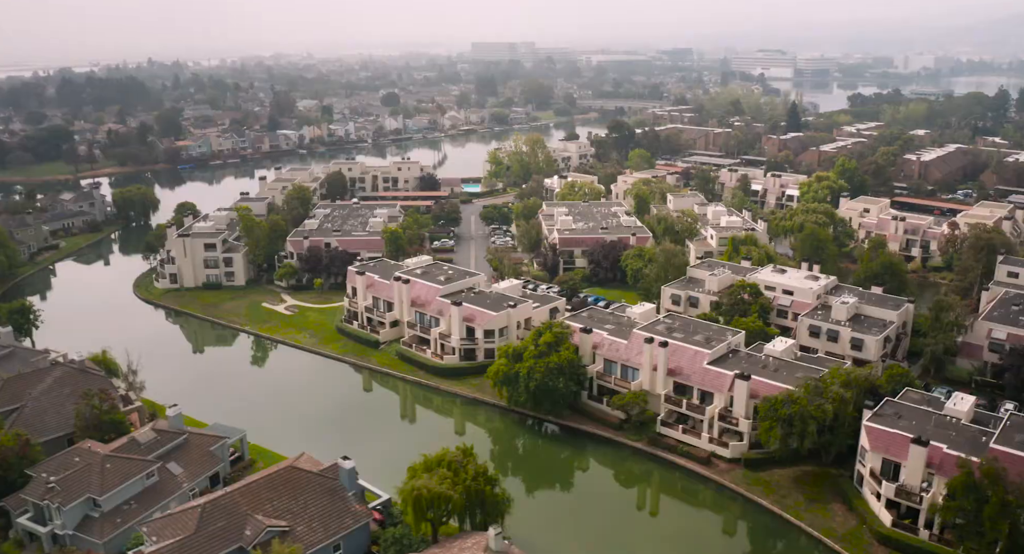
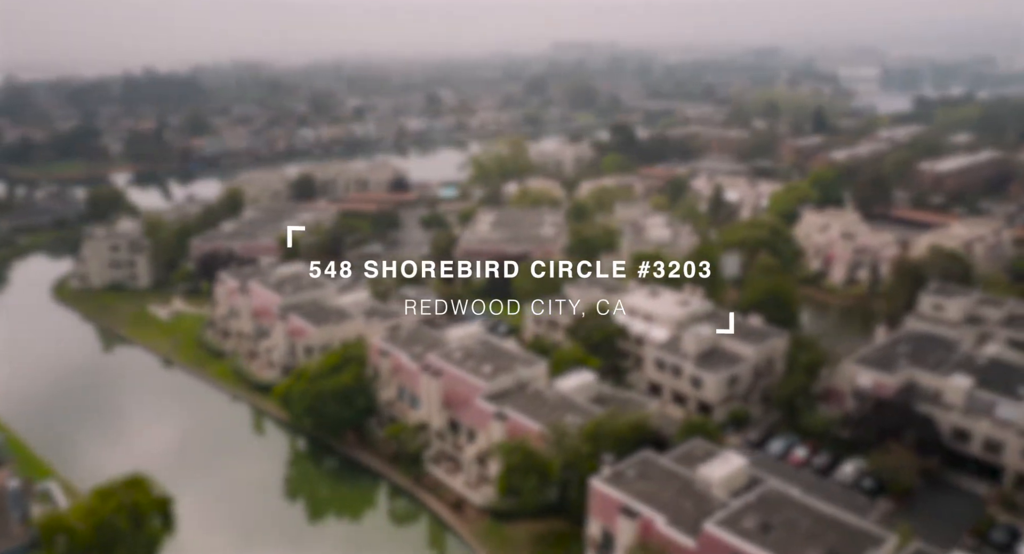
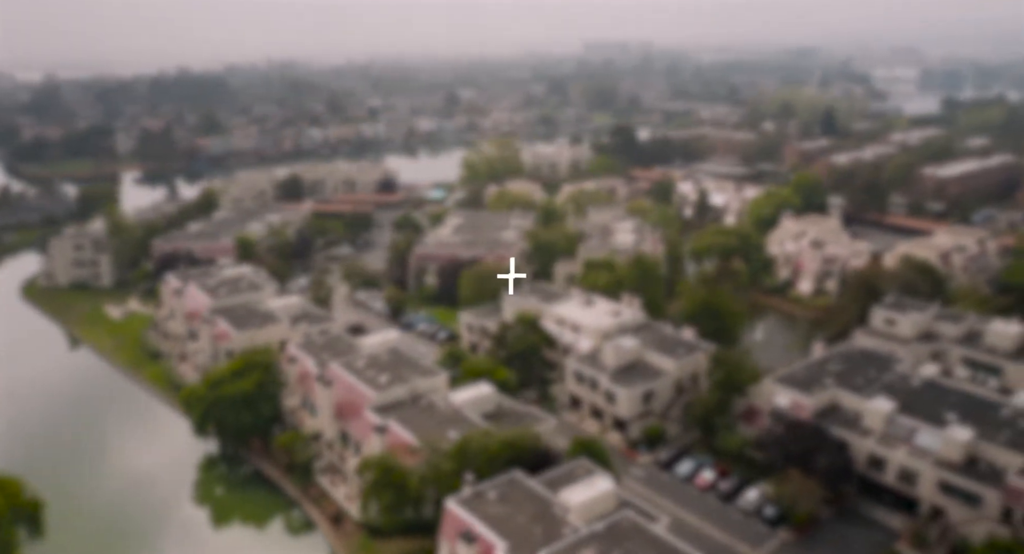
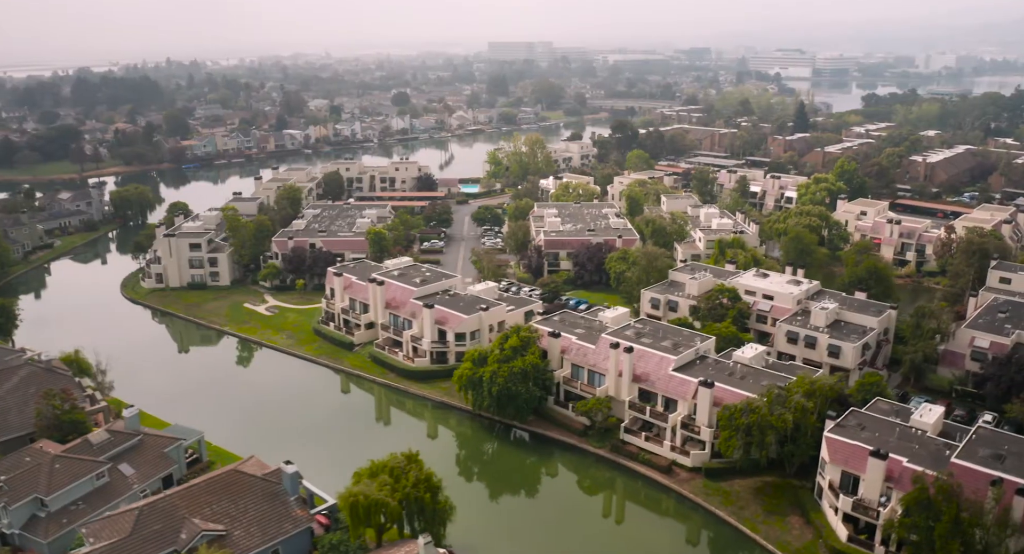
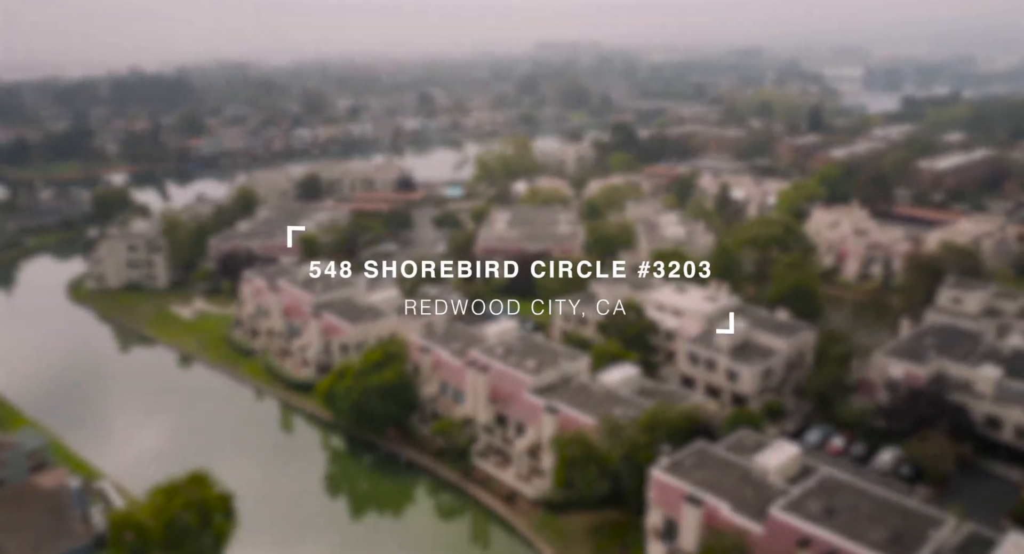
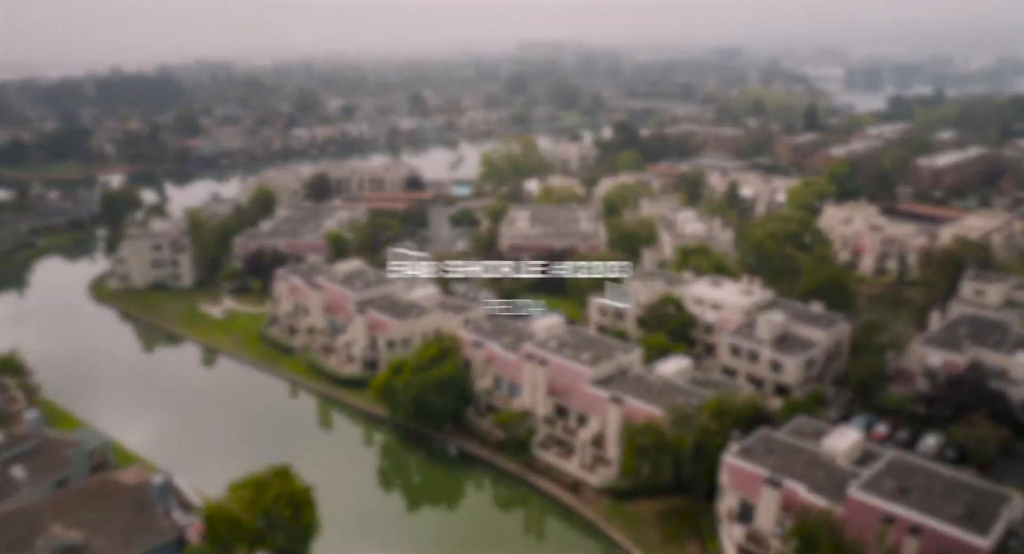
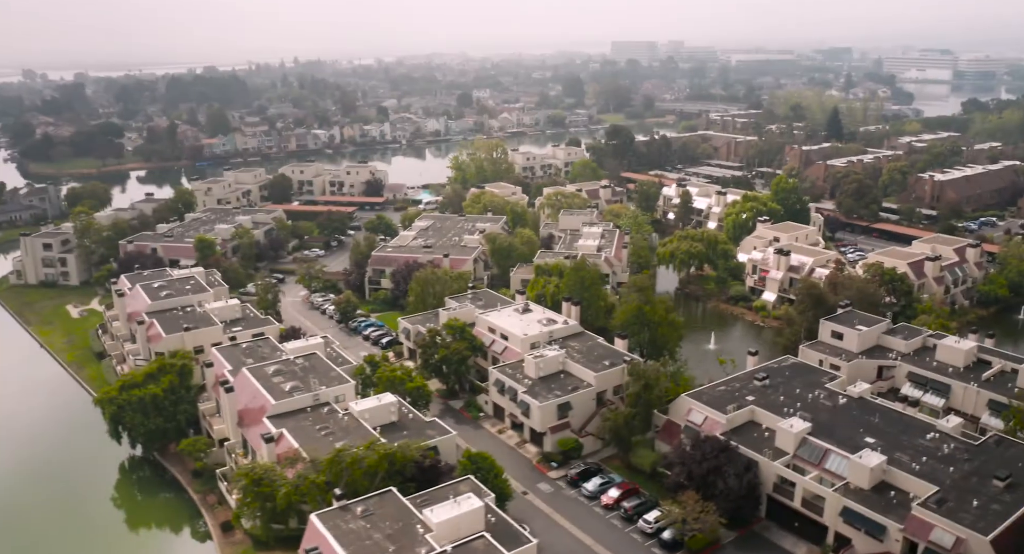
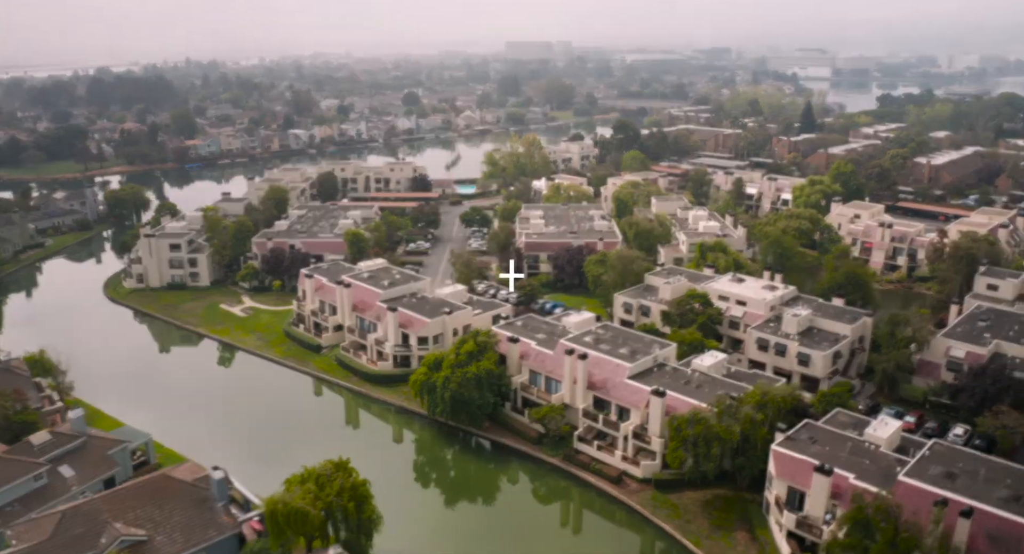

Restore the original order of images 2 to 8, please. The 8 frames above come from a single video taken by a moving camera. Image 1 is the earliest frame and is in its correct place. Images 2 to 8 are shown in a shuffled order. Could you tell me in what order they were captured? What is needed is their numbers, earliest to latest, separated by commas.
4, 8, 6, 5, 2, 3, 7
